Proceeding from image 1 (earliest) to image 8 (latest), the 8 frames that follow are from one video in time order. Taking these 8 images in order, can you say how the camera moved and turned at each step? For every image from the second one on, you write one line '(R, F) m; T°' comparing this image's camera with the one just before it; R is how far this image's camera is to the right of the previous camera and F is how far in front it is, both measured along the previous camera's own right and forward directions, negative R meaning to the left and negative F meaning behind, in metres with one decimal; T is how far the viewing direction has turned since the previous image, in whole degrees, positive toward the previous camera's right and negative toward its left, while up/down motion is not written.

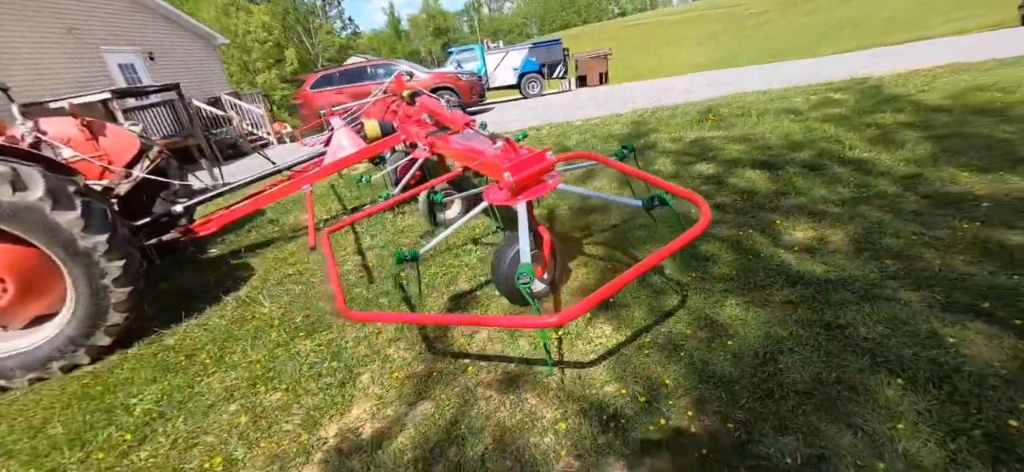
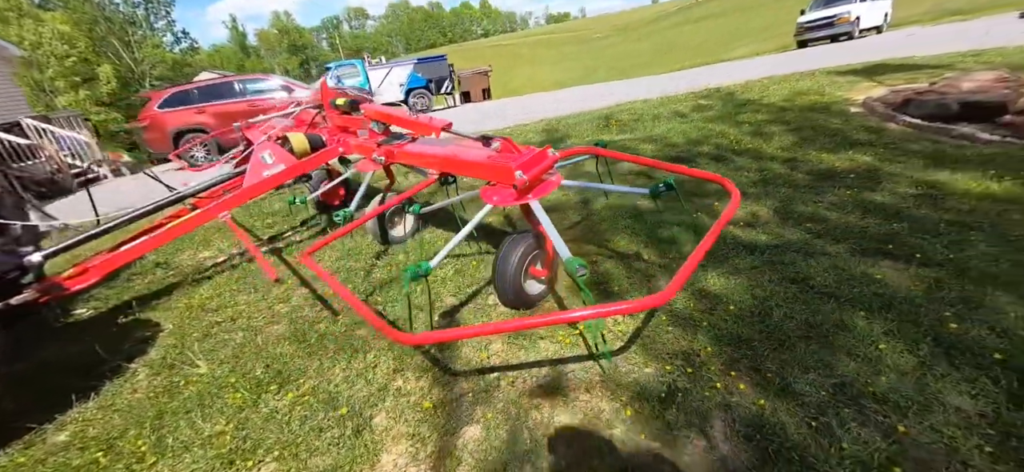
(-0.8, +0.2) m; +17°
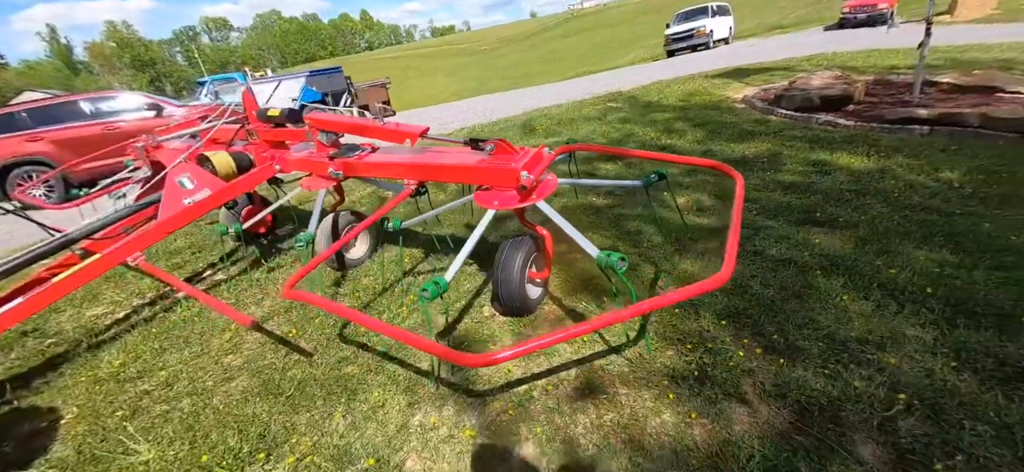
(-0.6, +0.2) m; +14°
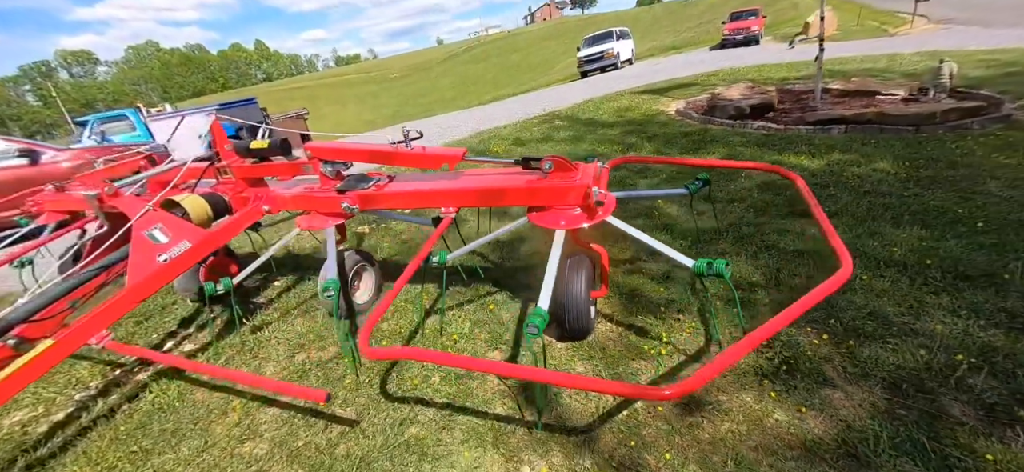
(-0.8, +0.2) m; +11°
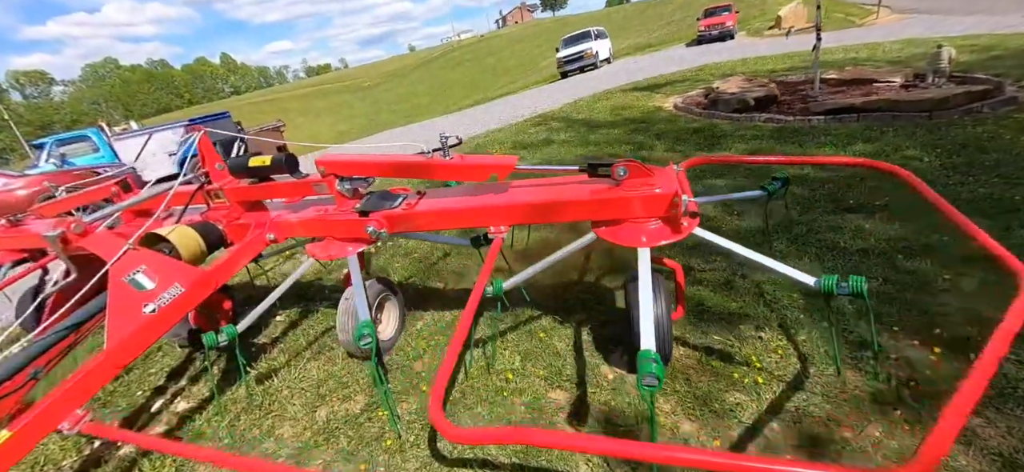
(-0.4, +0.4) m; +3°
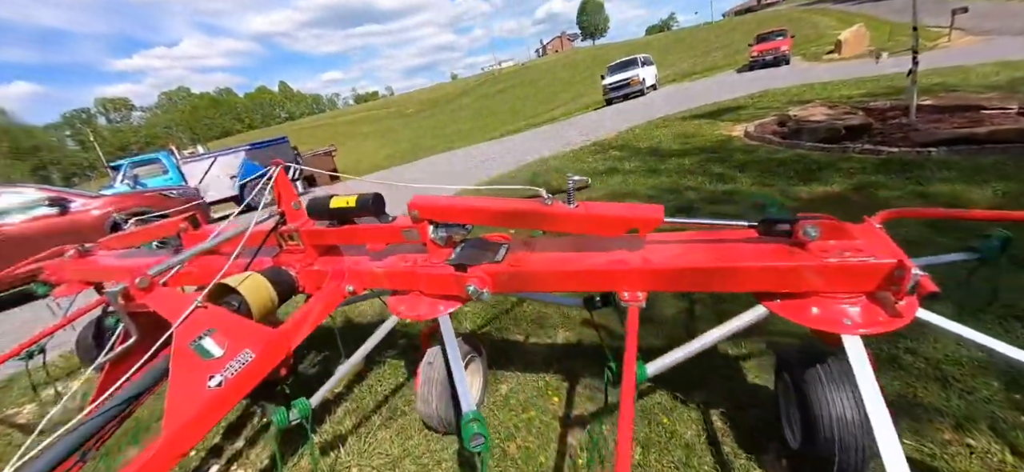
(-0.4, +0.4) m; -5°
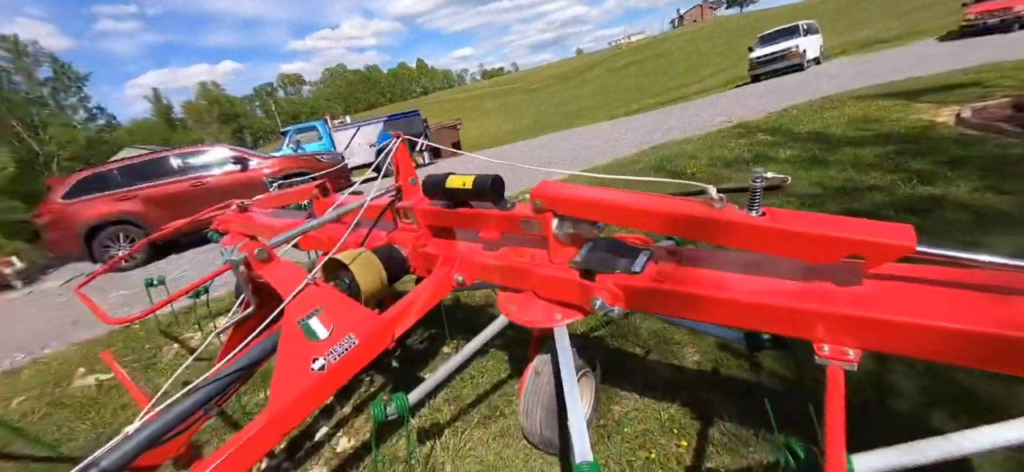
(-0.1, +0.3) m; -14°
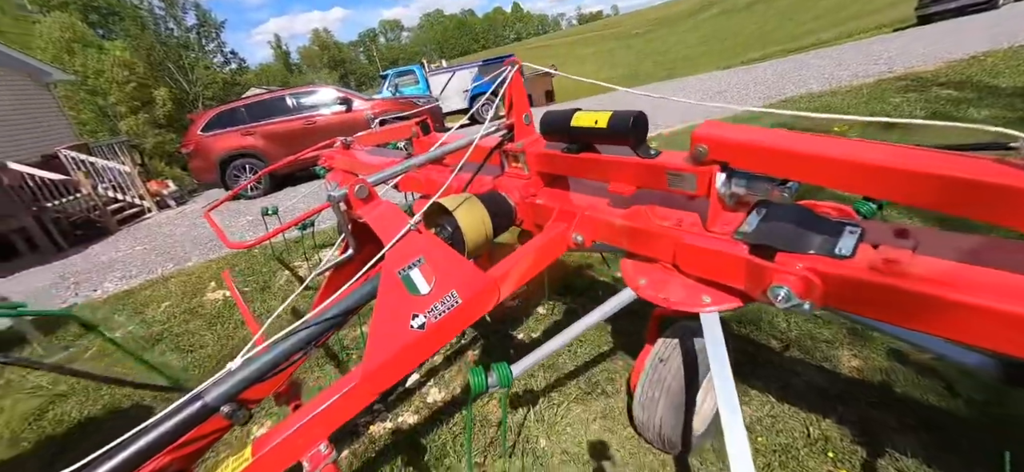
(-0.2, +0.3) m; -11°
